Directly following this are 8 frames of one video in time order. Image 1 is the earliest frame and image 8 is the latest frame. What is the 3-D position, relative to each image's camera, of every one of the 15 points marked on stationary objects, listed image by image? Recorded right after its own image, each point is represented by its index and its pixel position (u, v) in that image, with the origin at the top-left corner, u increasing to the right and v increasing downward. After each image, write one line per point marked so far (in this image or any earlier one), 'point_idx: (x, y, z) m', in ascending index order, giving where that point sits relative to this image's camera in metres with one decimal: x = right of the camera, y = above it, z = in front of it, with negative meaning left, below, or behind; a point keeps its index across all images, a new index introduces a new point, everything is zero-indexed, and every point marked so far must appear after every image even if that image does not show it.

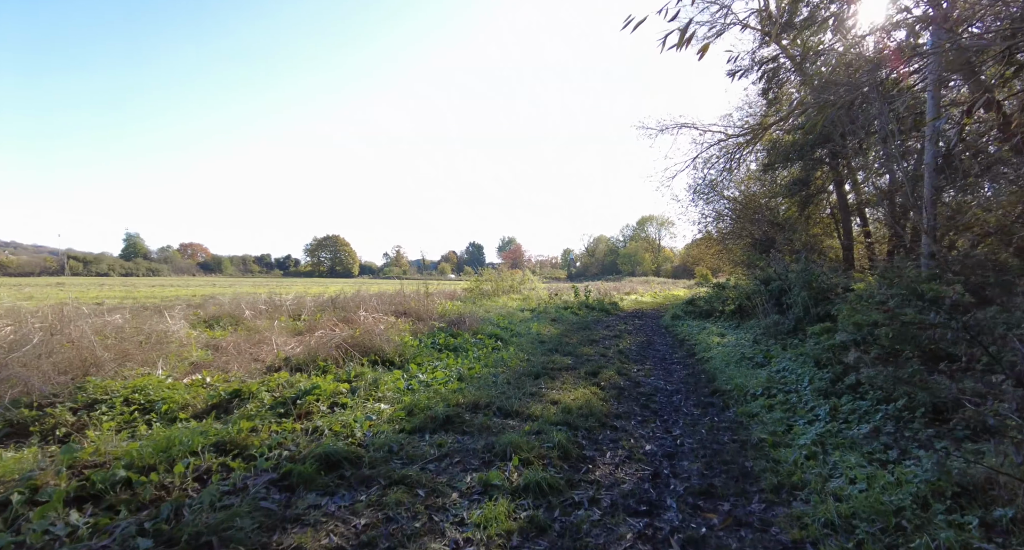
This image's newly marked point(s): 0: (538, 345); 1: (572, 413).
0: (+0.5, -1.4, +10.3) m
1: (+0.7, -1.5, +5.6) m
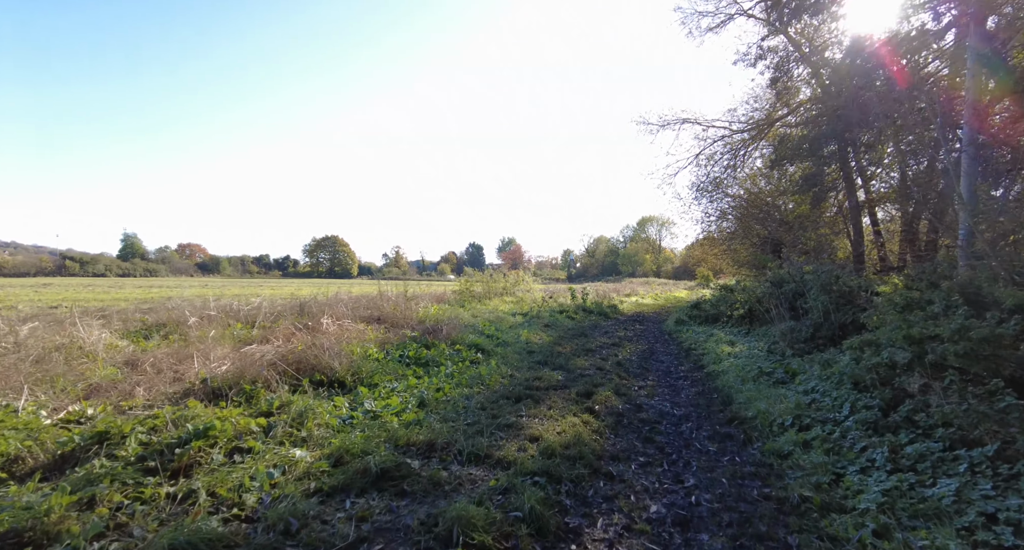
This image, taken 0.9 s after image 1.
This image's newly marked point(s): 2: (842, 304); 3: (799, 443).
0: (+0.2, -1.5, +9.0) m
1: (+0.4, -1.6, +4.4) m
2: (+7.0, -0.6, +10.7) m
3: (+2.8, -1.6, +4.9) m
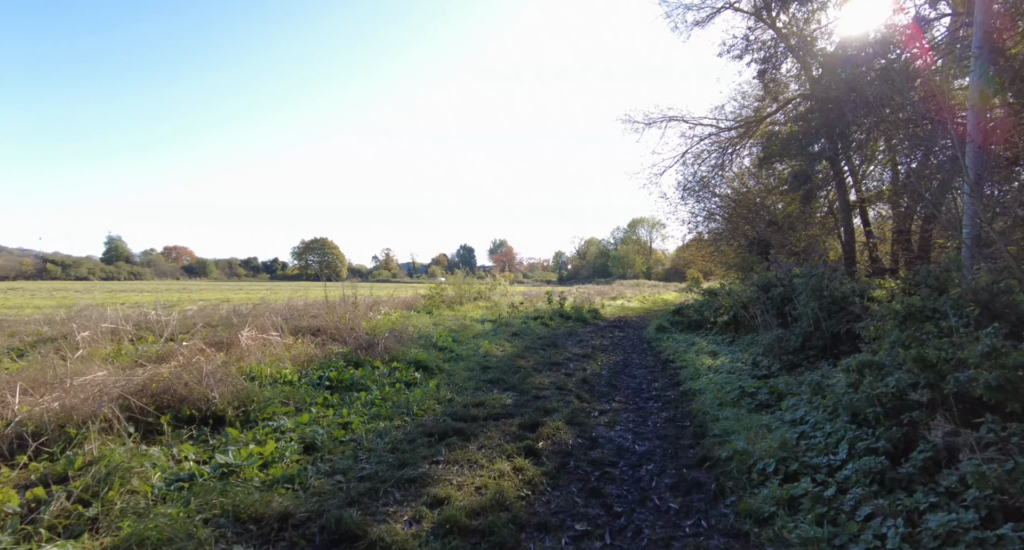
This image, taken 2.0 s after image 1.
0: (-0.6, -1.6, +7.9) m
1: (-0.4, -1.6, +3.3) m
2: (+6.2, -0.7, +9.7) m
3: (+2.0, -1.7, +3.8) m
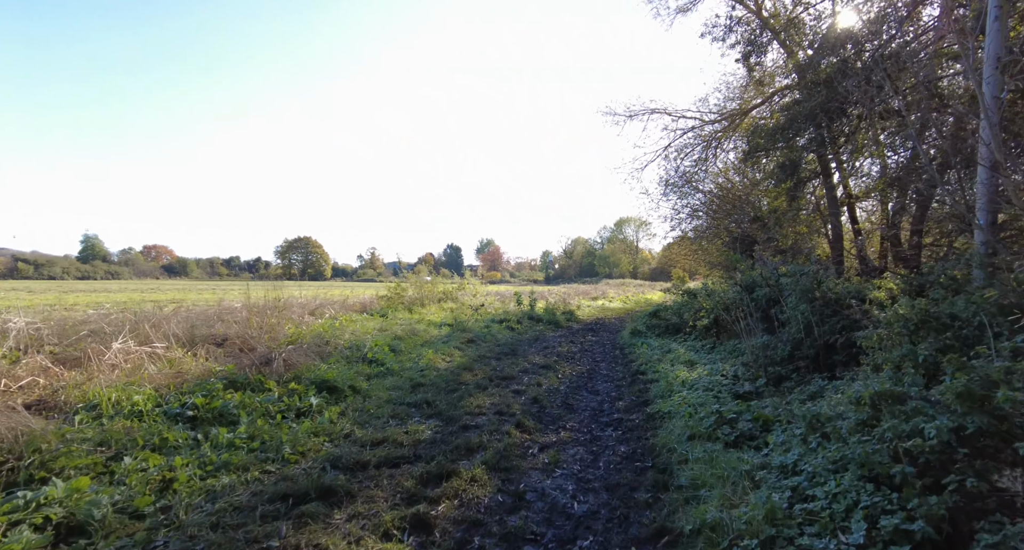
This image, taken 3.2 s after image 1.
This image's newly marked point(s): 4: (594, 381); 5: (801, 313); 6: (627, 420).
0: (-1.4, -1.5, +6.5) m
1: (-1.1, -1.6, +1.8) m
2: (+5.3, -0.7, +8.5) m
3: (+1.3, -1.7, +2.4) m
4: (+1.4, -1.8, +8.5) m
5: (+5.0, -0.6, +8.6) m
6: (+1.4, -1.8, +6.3) m
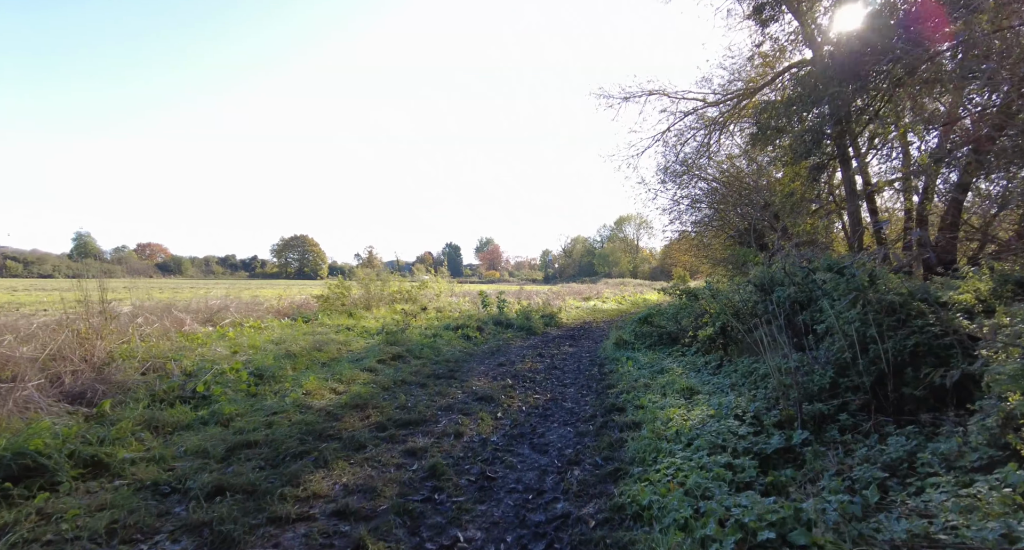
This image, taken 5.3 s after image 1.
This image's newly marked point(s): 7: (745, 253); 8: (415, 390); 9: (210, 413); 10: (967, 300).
0: (-2.4, -1.5, +3.7) m
1: (-2.1, -1.5, -0.9) m
2: (+4.3, -0.6, +5.7) m
3: (+0.3, -1.6, -0.3) m
4: (+0.4, -1.7, +5.8) m
5: (+4.0, -0.6, +5.9) m
6: (+0.5, -1.7, +3.5) m
7: (+5.9, +0.6, +12.7) m
8: (-1.3, -1.5, +6.7) m
9: (-2.9, -1.3, +4.9) m
10: (+4.8, -0.3, +5.2) m
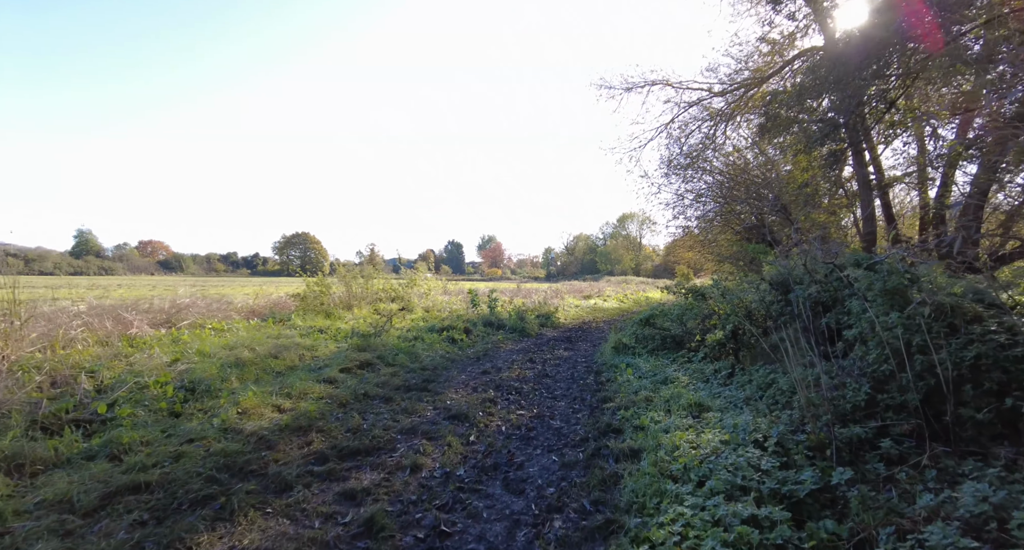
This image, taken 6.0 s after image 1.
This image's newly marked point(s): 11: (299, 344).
0: (-2.7, -1.4, +2.8) m
1: (-2.4, -1.5, -1.8) m
2: (+4.0, -0.6, +4.7) m
3: (0.0, -1.6, -1.3) m
4: (+0.1, -1.7, +4.8) m
5: (+3.7, -0.5, +4.9) m
6: (+0.2, -1.7, +2.6) m
7: (+5.7, +0.7, +11.7) m
8: (-1.5, -1.5, +5.7) m
9: (-3.2, -1.3, +3.9) m
10: (+4.6, -0.2, +4.2) m
11: (-3.5, -1.1, +8.2) m
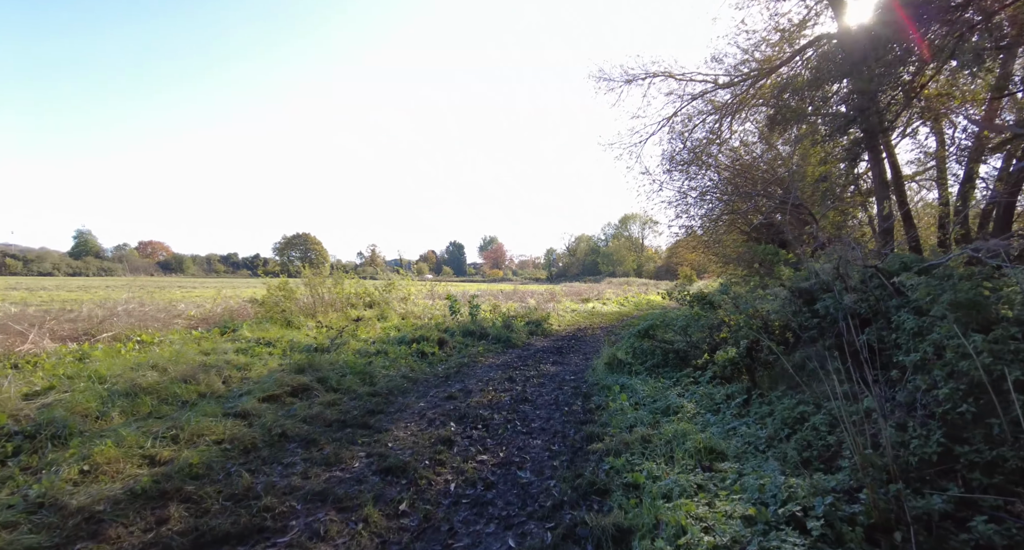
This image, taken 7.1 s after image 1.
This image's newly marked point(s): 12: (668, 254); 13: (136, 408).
0: (-3.1, -1.5, +1.5) m
1: (-2.8, -1.6, -3.2) m
2: (+3.6, -0.6, +3.4) m
3: (-0.4, -1.7, -2.6) m
4: (-0.3, -1.7, +3.5) m
5: (+3.3, -0.6, +3.6) m
6: (-0.2, -1.8, +1.2) m
7: (+5.3, +0.6, +10.3) m
8: (-1.9, -1.6, +4.4) m
9: (-3.6, -1.3, +2.6) m
10: (+4.2, -0.3, +2.8) m
11: (-3.8, -1.2, +6.9) m
12: (+5.8, +0.8, +18.7) m
13: (-3.7, -1.3, +5.1) m
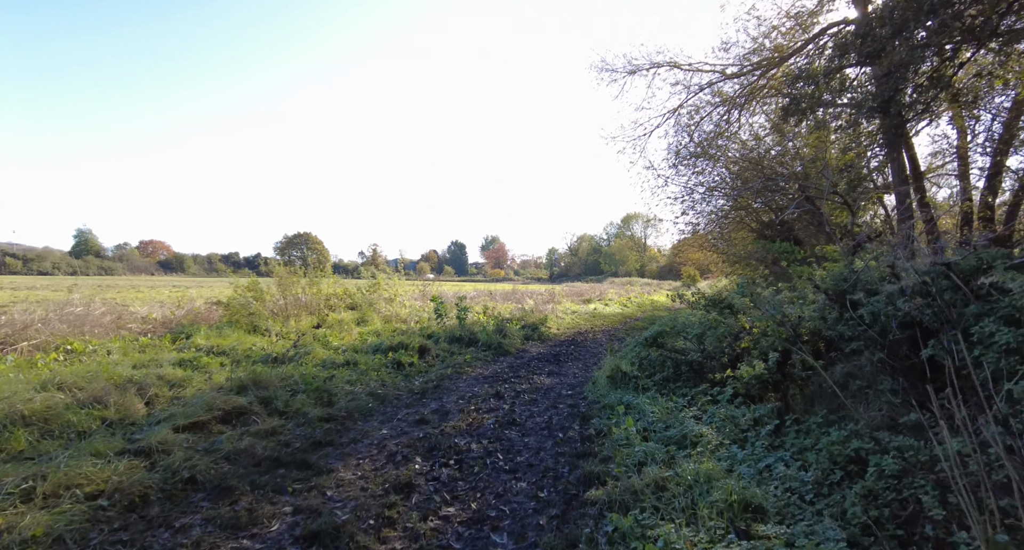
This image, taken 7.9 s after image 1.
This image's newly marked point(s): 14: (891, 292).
0: (-3.3, -1.5, +0.4) m
1: (-3.1, -1.6, -4.3) m
2: (+3.4, -0.6, +2.3) m
3: (-0.7, -1.7, -3.7) m
4: (-0.4, -1.7, +2.4) m
5: (+3.1, -0.6, +2.4) m
6: (-0.4, -1.8, +0.1) m
7: (+5.2, +0.6, +9.2) m
8: (-2.1, -1.5, +3.3) m
9: (-3.8, -1.3, +1.5) m
10: (+4.0, -0.3, +1.7) m
11: (-4.0, -1.2, +5.9) m
12: (+5.7, +0.8, +17.6) m
13: (-3.9, -1.3, +4.0) m
14: (+3.5, -0.1, +4.6) m
